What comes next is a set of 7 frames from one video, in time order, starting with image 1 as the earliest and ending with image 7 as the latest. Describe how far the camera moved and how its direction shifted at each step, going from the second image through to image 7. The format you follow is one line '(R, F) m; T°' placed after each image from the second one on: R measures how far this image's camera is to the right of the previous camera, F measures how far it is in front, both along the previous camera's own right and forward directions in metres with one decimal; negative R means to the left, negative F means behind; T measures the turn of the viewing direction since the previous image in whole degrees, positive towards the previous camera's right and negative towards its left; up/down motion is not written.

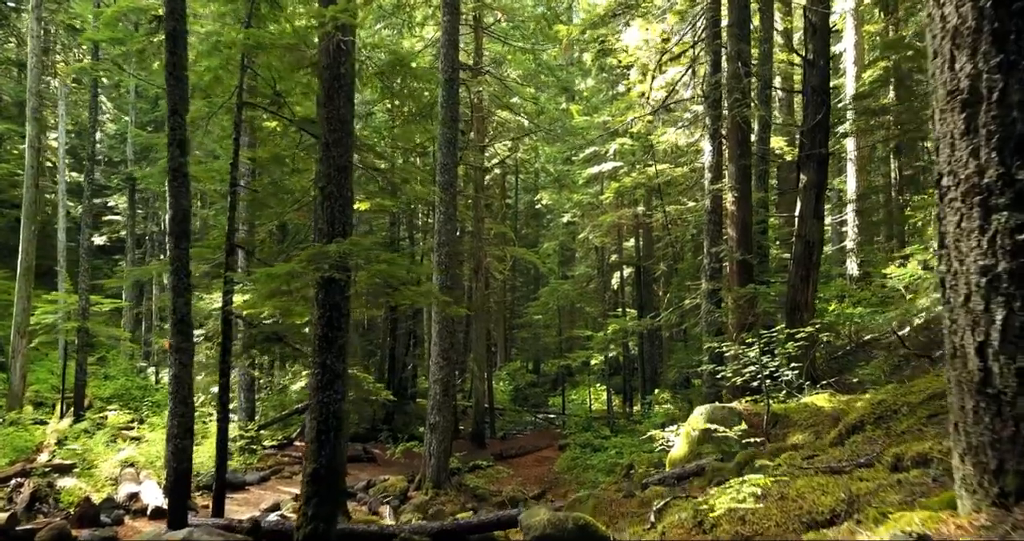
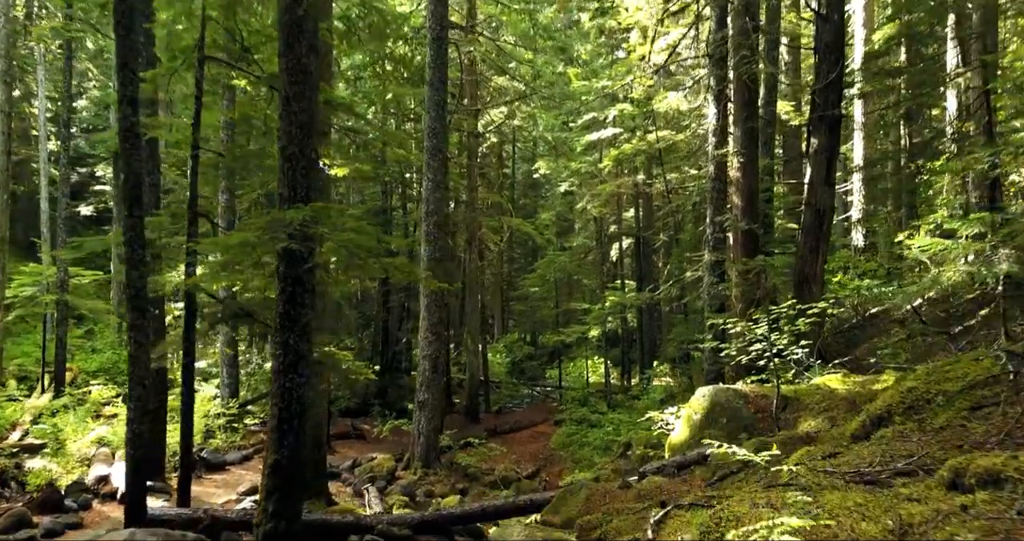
(+0.1, +0.6) m; 0°
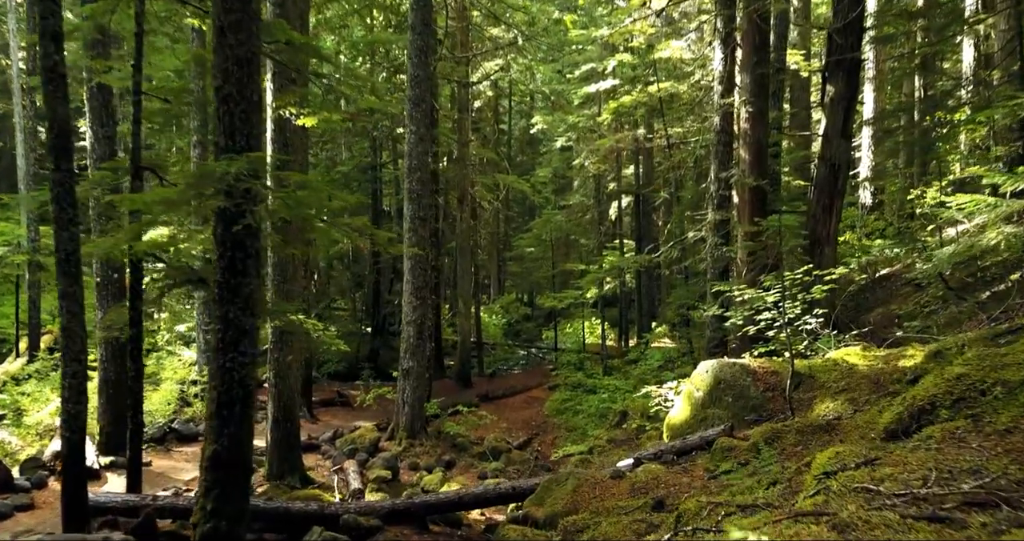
(+0.2, +0.8) m; 0°
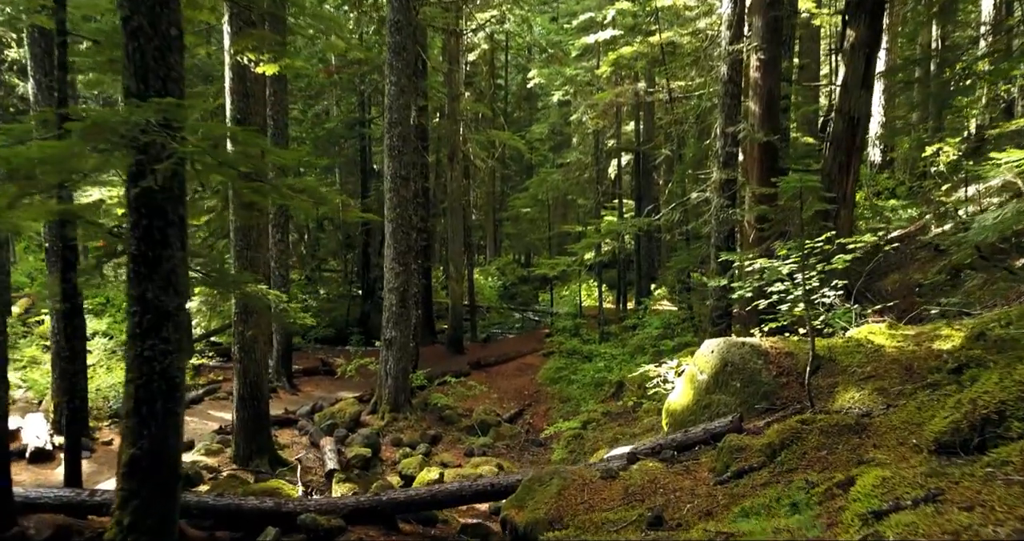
(+0.2, +0.8) m; 0°
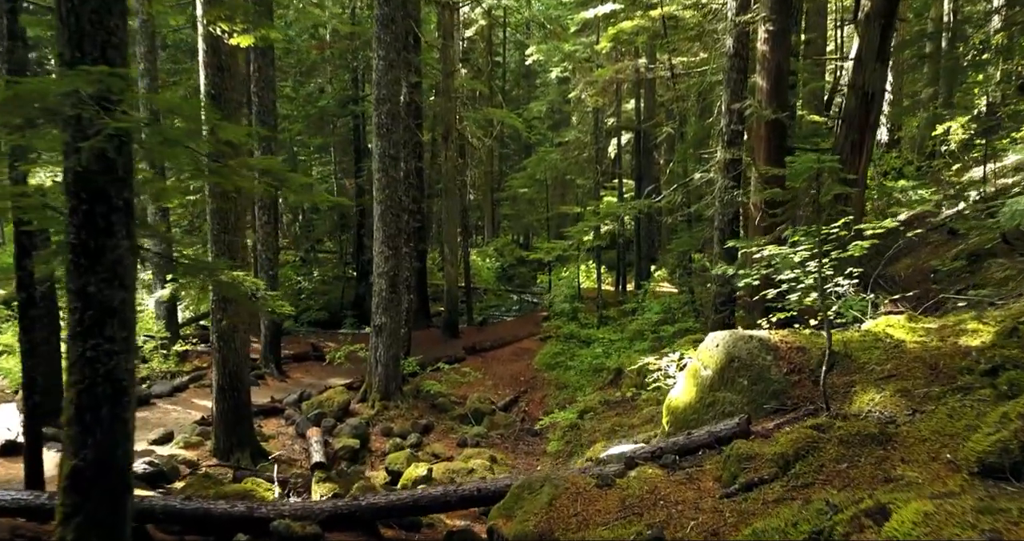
(+0.1, +0.4) m; 0°
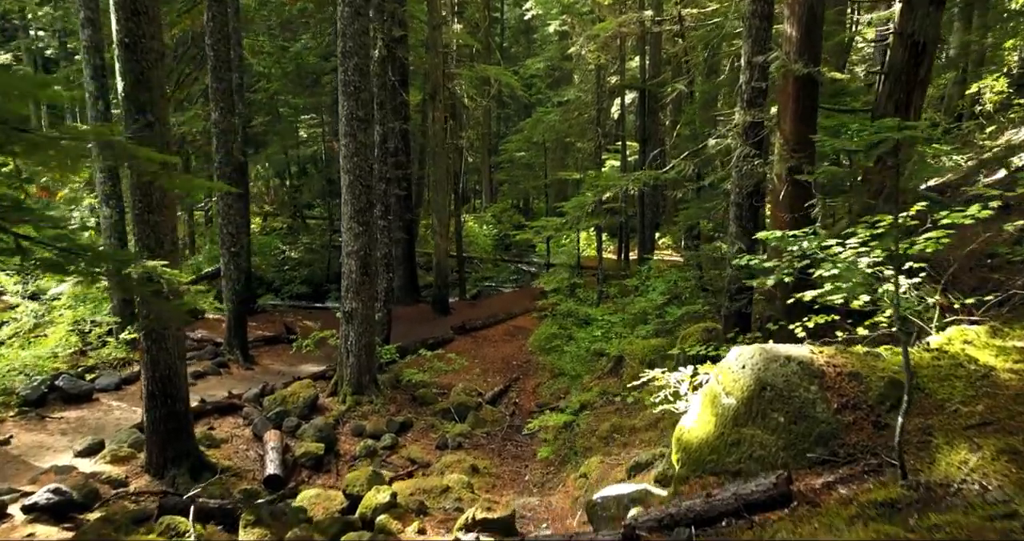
(+0.2, +1.2) m; 0°
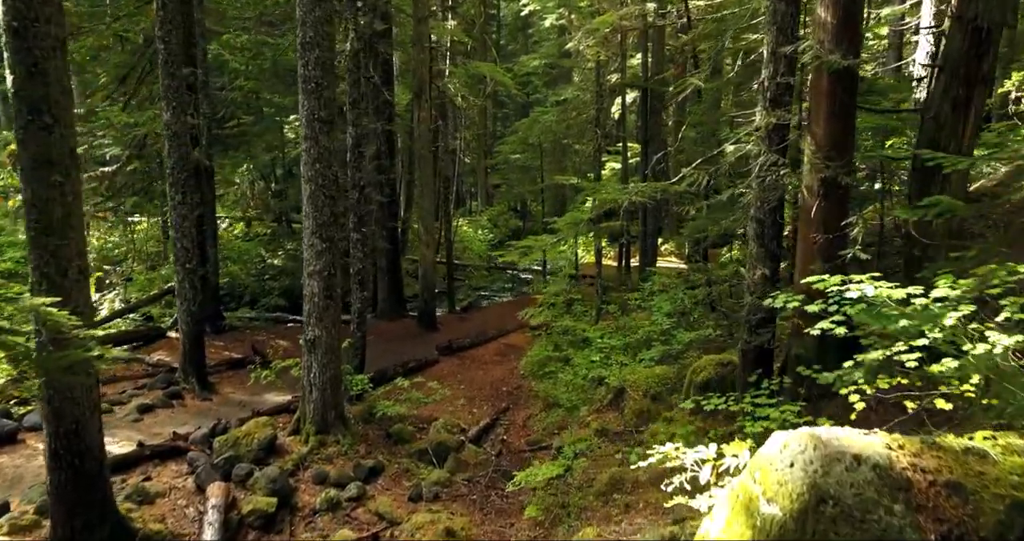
(+0.2, +1.1) m; 0°
